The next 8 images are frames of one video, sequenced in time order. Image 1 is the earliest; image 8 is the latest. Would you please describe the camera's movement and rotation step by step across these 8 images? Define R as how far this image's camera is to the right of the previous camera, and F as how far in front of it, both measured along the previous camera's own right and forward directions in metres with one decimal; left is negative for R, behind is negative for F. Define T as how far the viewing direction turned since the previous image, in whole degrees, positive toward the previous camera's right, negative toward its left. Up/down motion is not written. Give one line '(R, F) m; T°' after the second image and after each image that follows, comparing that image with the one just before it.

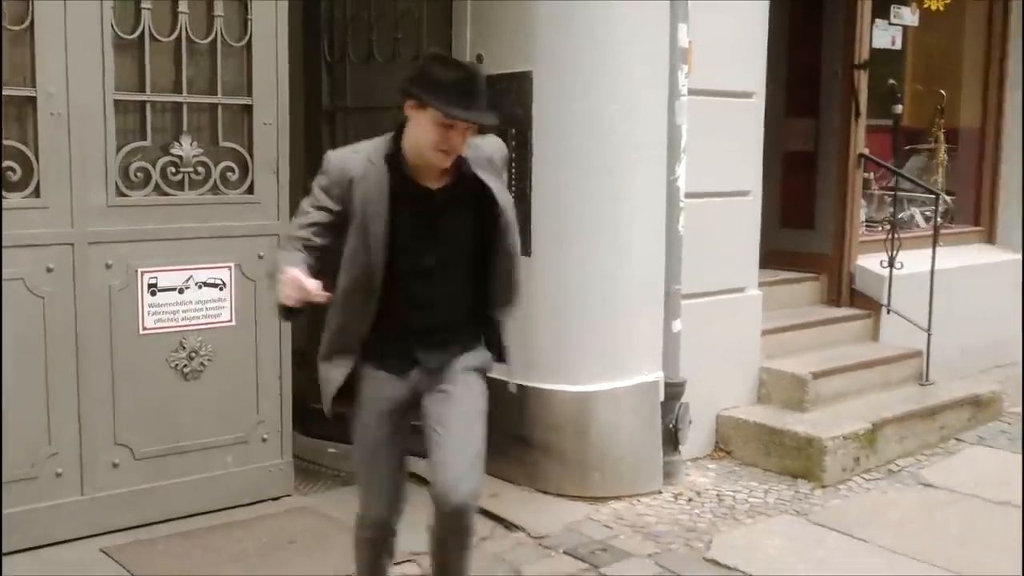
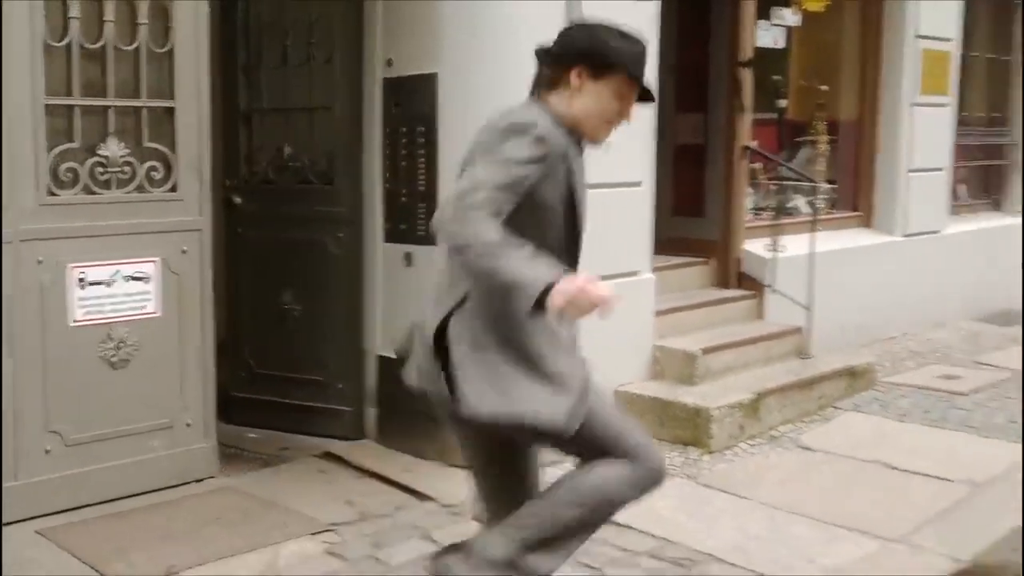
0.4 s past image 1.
(0.0, -0.4) m; +3°
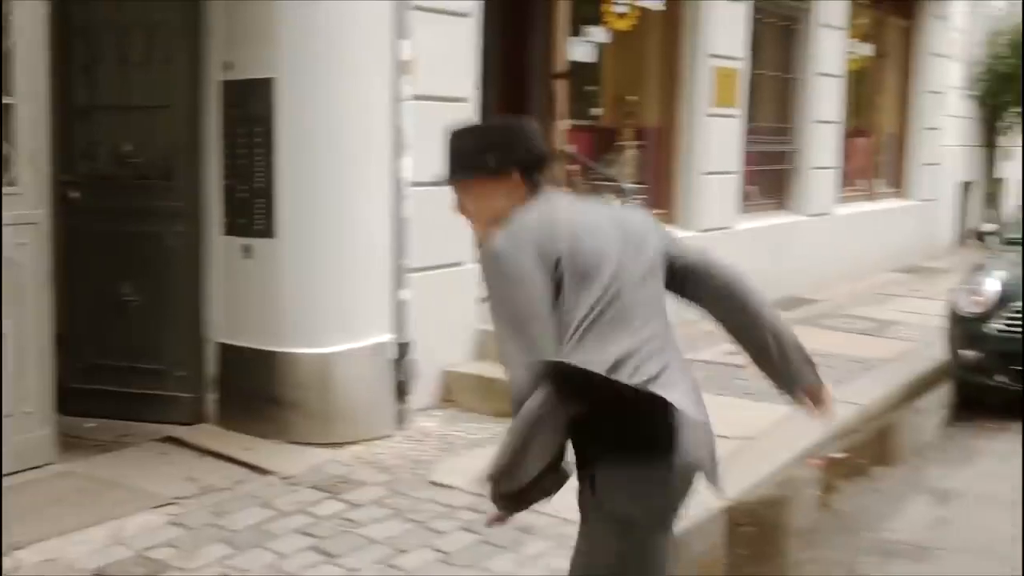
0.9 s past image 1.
(0.0, -0.5) m; +6°
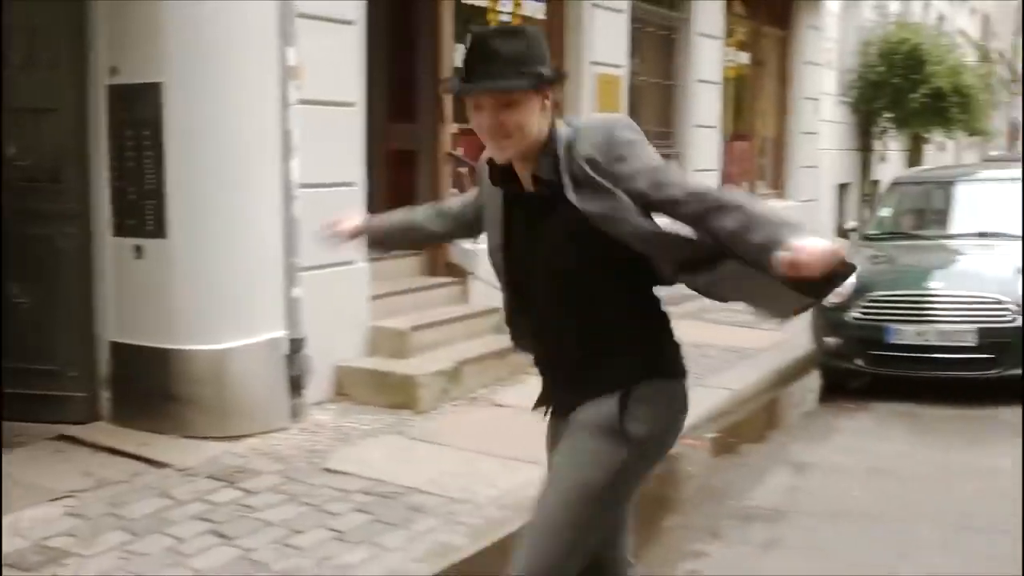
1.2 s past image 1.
(0.0, -0.2) m; +4°
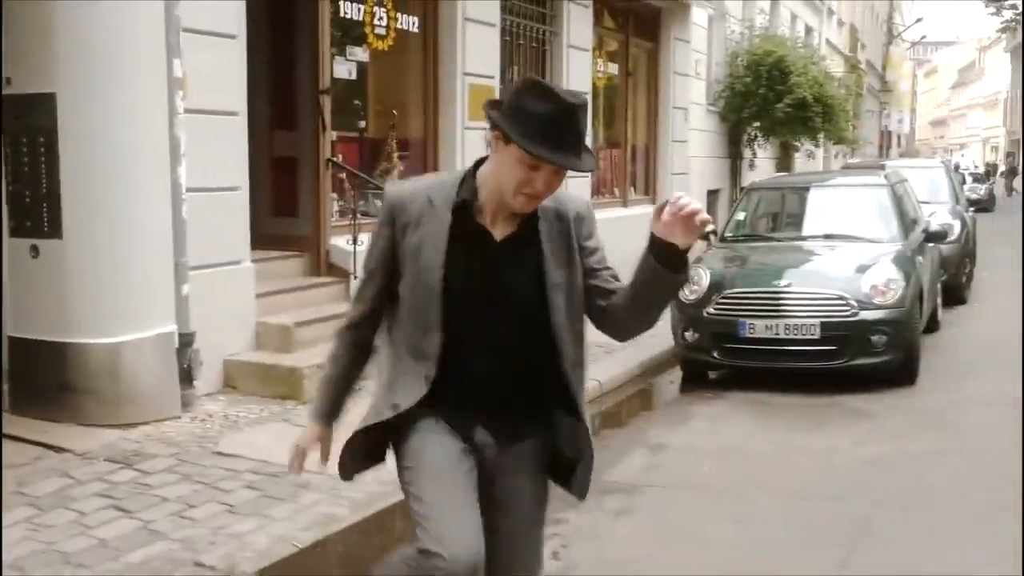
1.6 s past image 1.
(0.0, -0.5) m; +4°
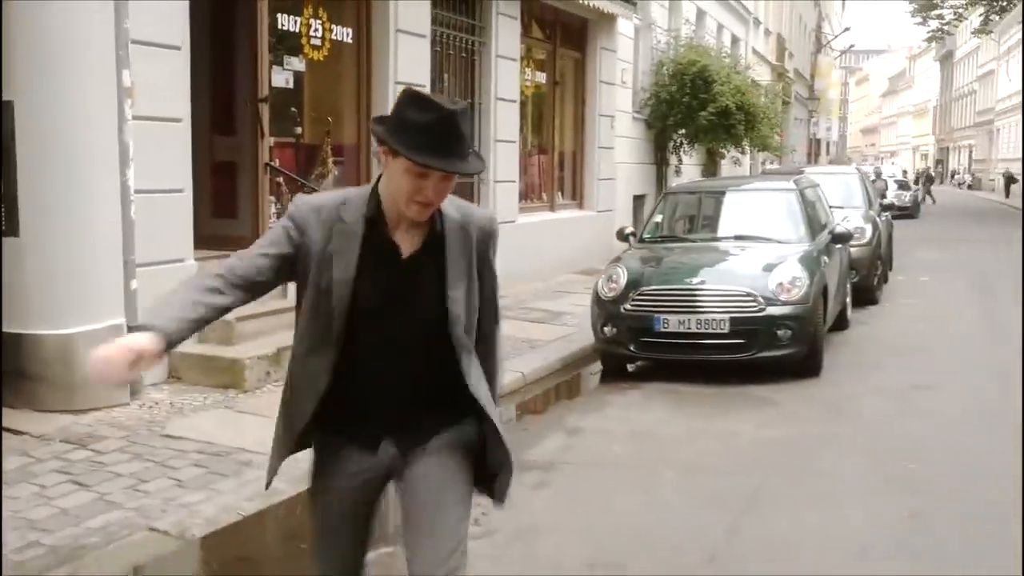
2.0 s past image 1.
(0.0, -0.5) m; +2°
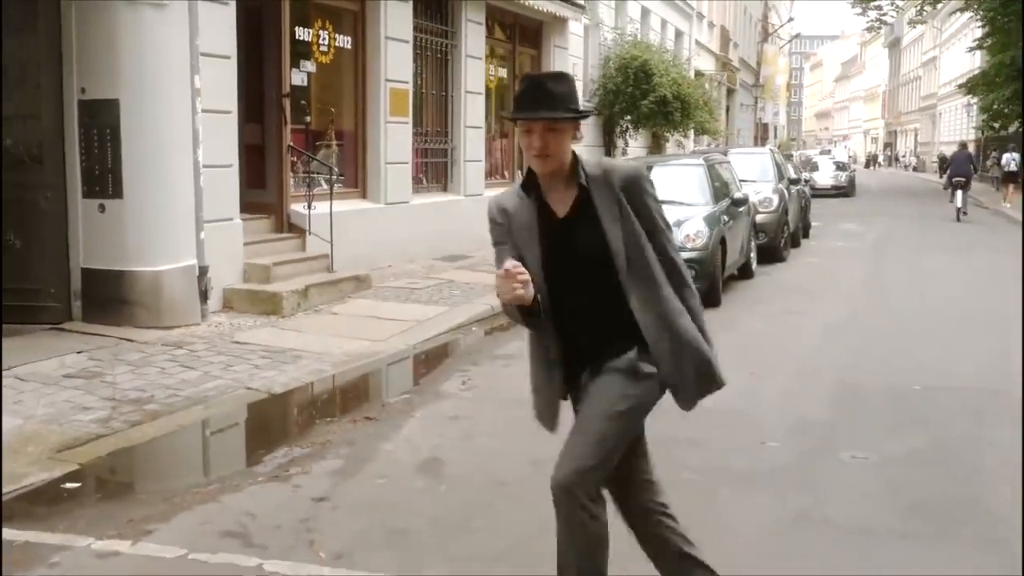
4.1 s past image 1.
(-0.1, -2.5) m; +1°
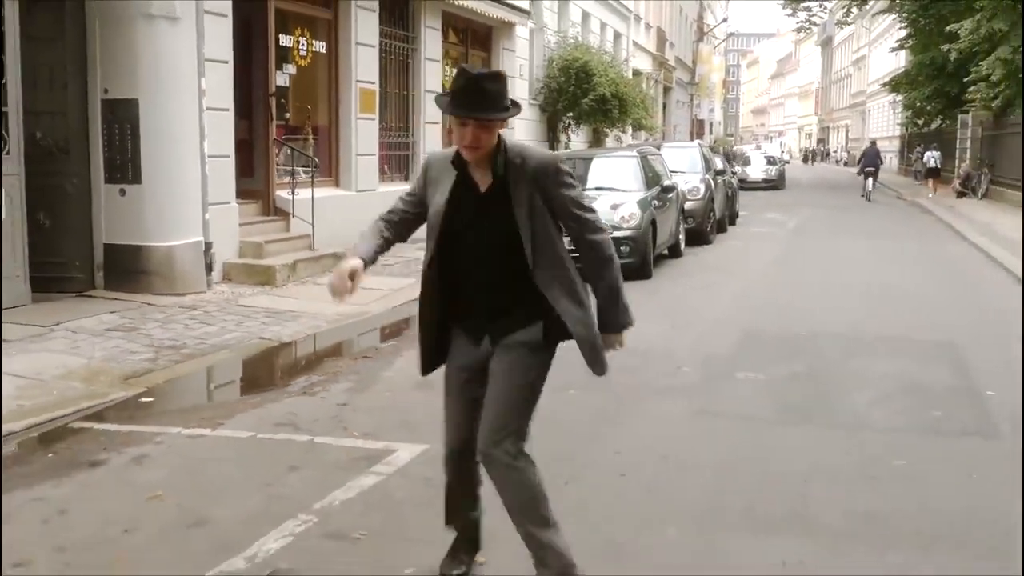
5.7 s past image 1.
(-0.1, -1.6) m; +2°
